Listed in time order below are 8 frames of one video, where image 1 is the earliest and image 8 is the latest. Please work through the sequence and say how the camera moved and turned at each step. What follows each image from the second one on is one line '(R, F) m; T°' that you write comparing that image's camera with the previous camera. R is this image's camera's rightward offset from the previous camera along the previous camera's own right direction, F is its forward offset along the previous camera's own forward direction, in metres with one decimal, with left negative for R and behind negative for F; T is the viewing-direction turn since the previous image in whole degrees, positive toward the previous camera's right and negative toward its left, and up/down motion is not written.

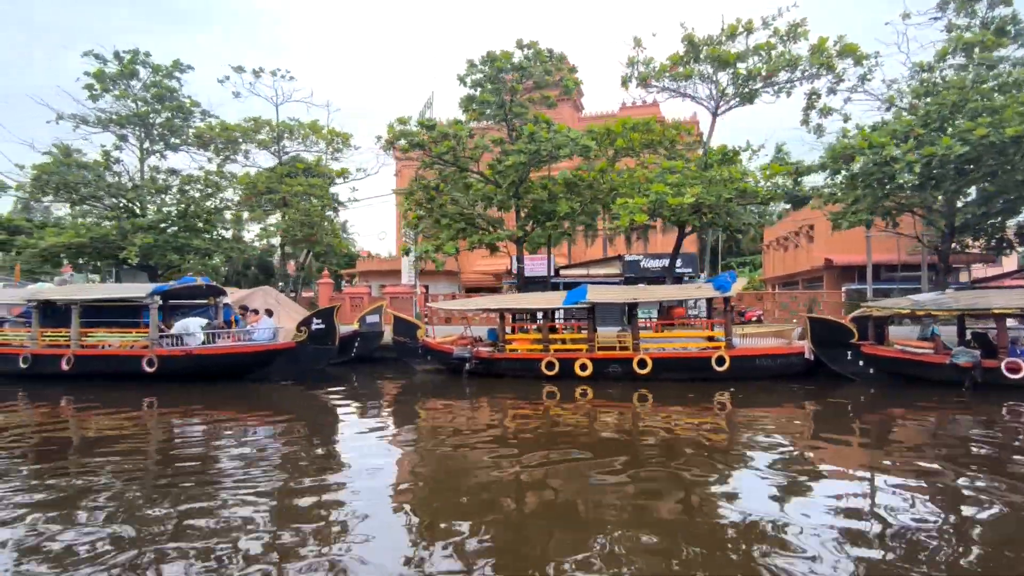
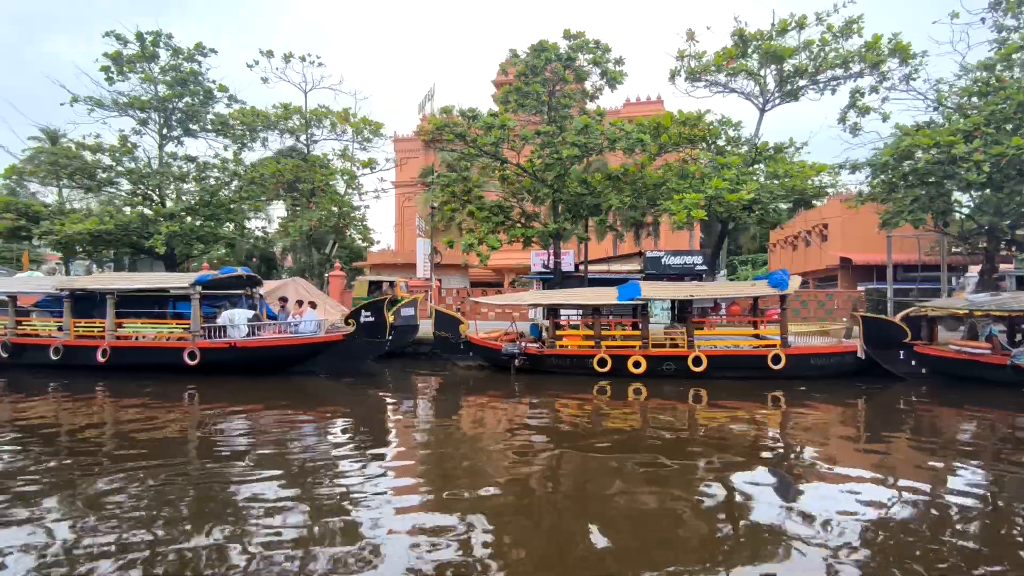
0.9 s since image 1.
(-1.6, +0.3) m; +2°
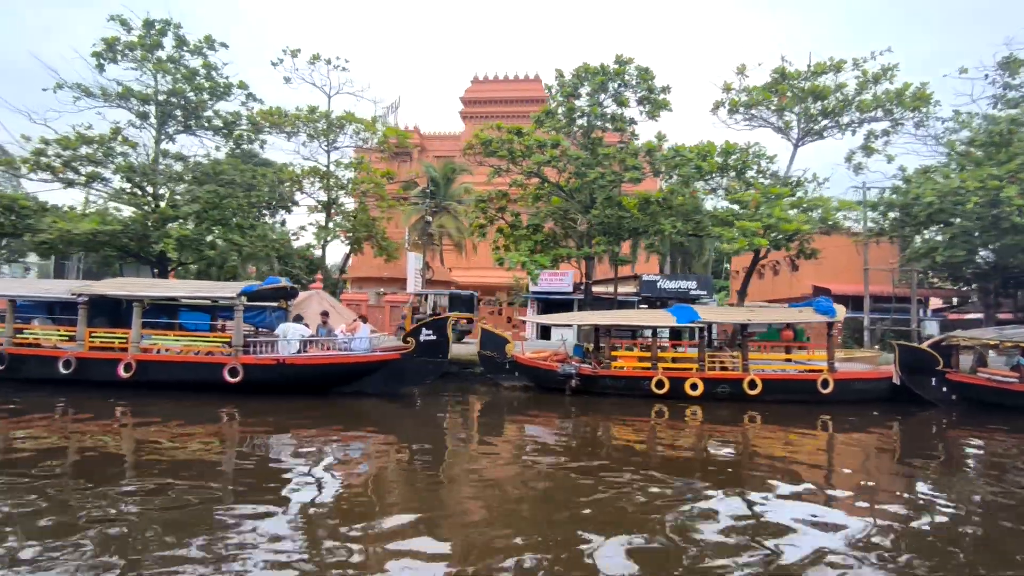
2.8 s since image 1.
(-3.0, +0.4) m; +7°
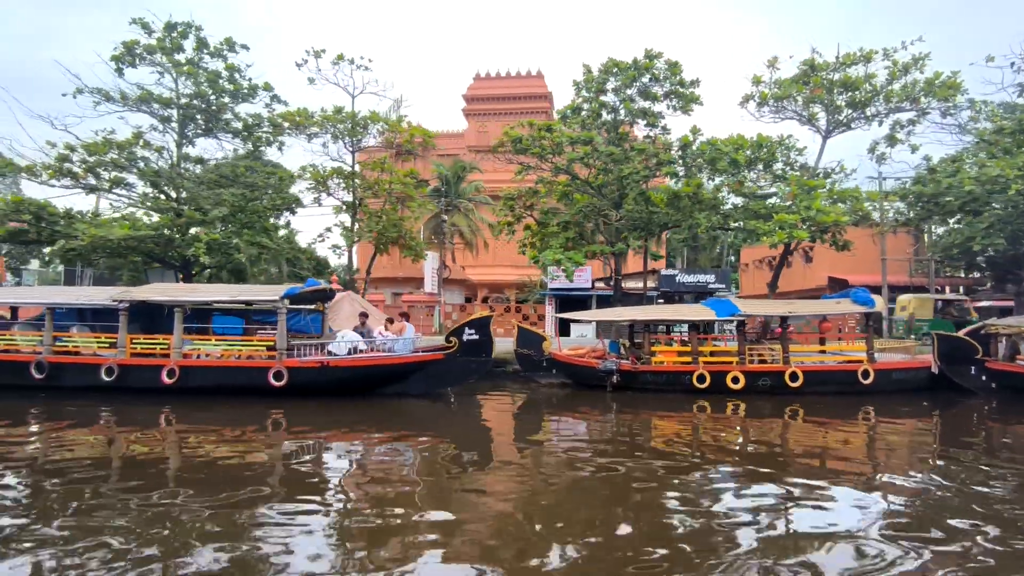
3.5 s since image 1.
(-1.0, +0.1) m; 0°
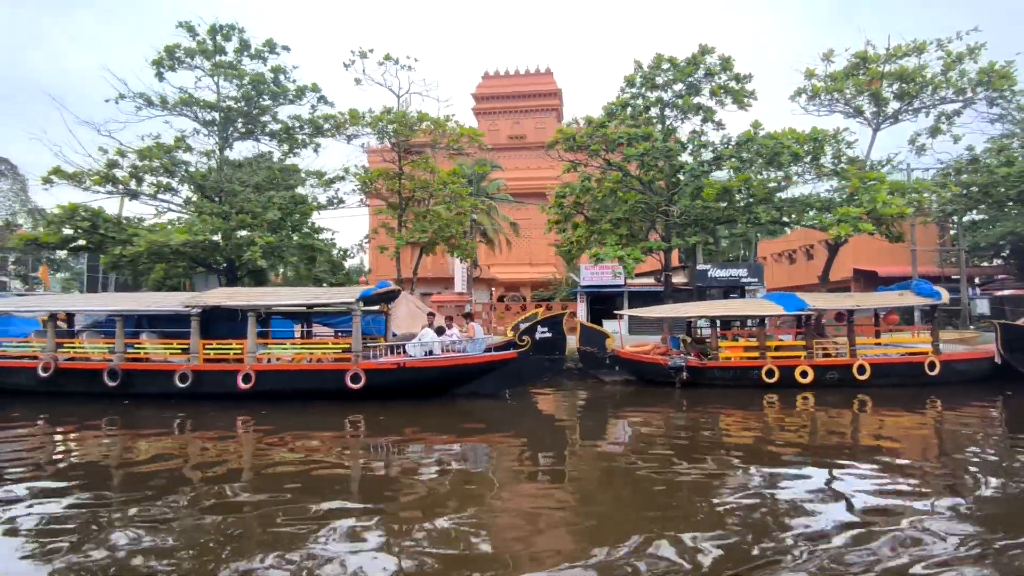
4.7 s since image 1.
(-1.6, 0.0) m; 0°
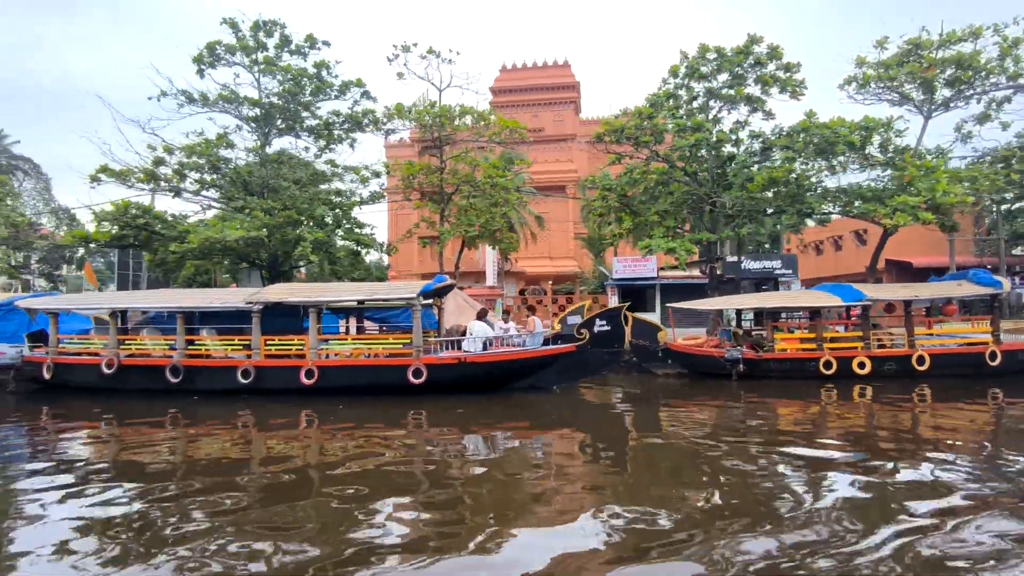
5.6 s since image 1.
(-1.1, 0.0) m; -1°
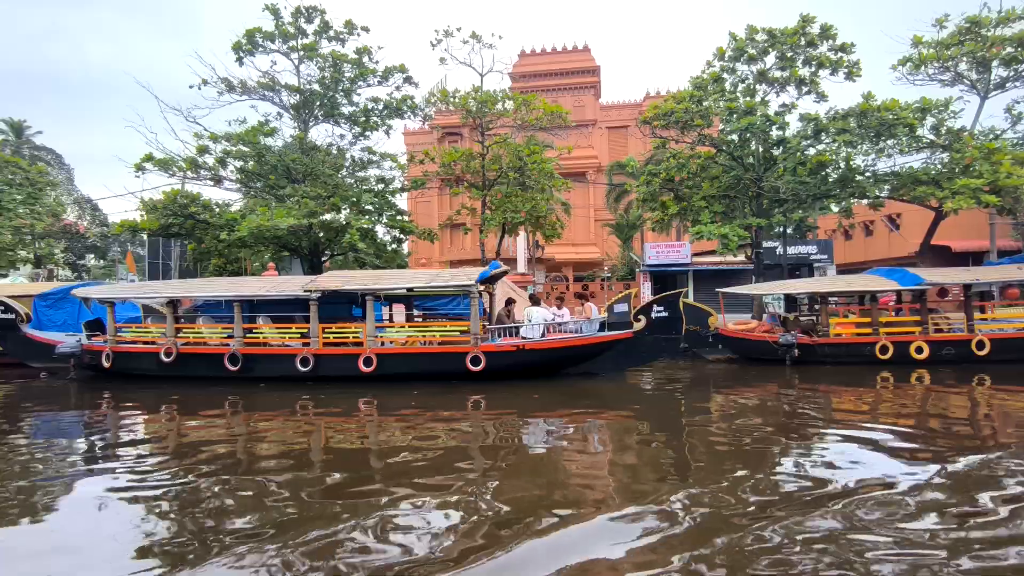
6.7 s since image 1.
(-1.0, 0.0) m; -1°
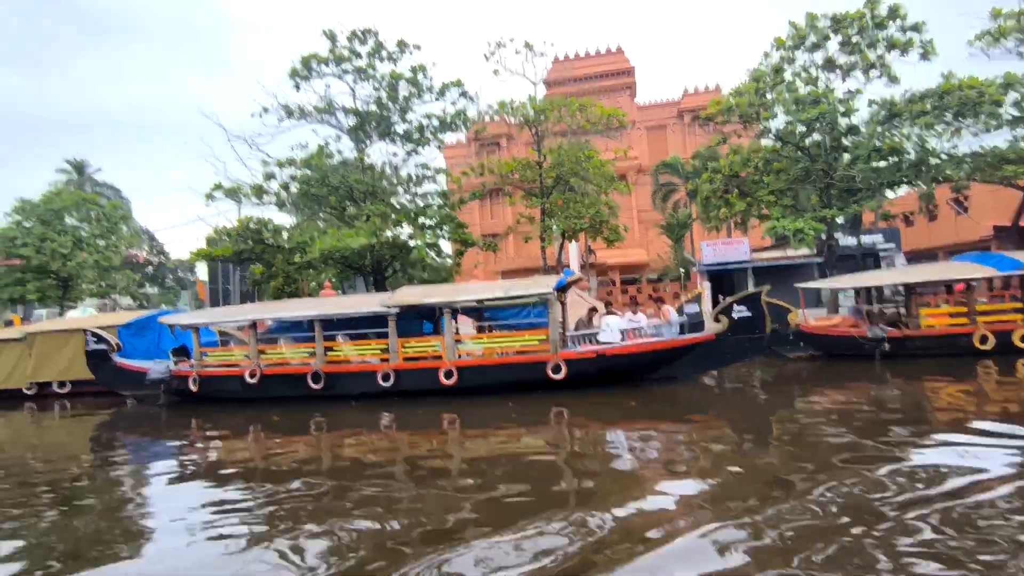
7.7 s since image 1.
(-0.8, +0.1) m; -4°
